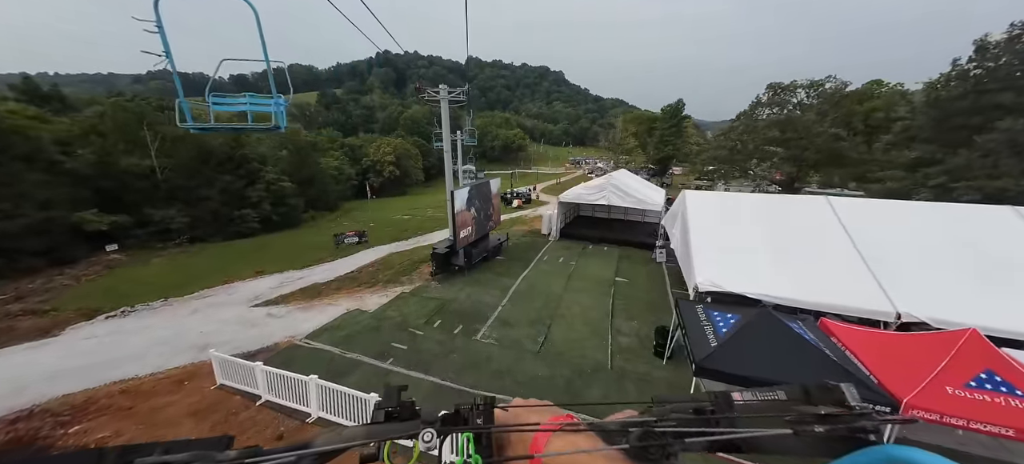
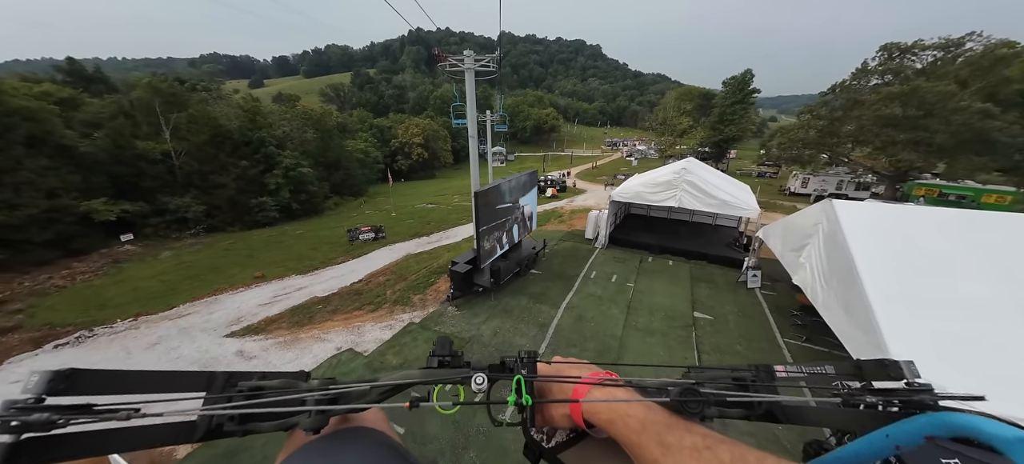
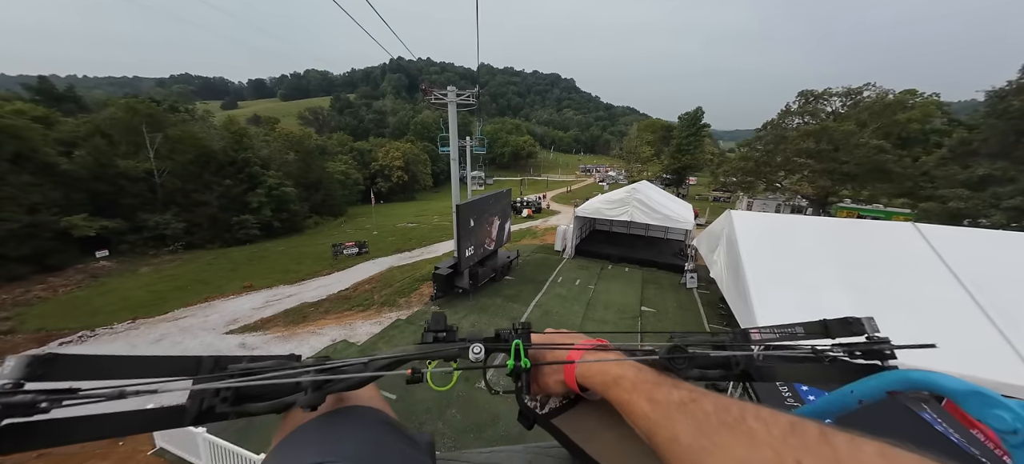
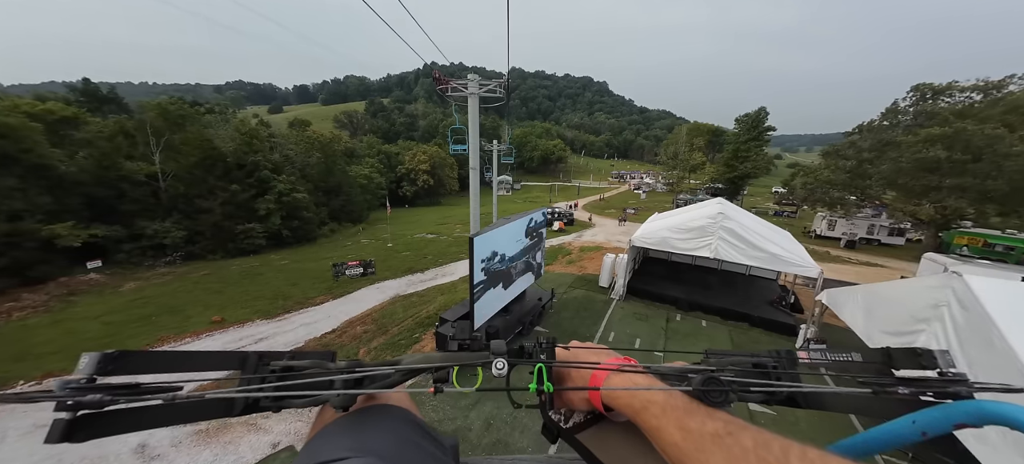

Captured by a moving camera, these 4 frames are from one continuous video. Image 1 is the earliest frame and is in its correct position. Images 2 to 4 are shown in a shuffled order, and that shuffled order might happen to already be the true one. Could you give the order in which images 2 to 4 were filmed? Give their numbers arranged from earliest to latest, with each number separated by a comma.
3, 2, 4
